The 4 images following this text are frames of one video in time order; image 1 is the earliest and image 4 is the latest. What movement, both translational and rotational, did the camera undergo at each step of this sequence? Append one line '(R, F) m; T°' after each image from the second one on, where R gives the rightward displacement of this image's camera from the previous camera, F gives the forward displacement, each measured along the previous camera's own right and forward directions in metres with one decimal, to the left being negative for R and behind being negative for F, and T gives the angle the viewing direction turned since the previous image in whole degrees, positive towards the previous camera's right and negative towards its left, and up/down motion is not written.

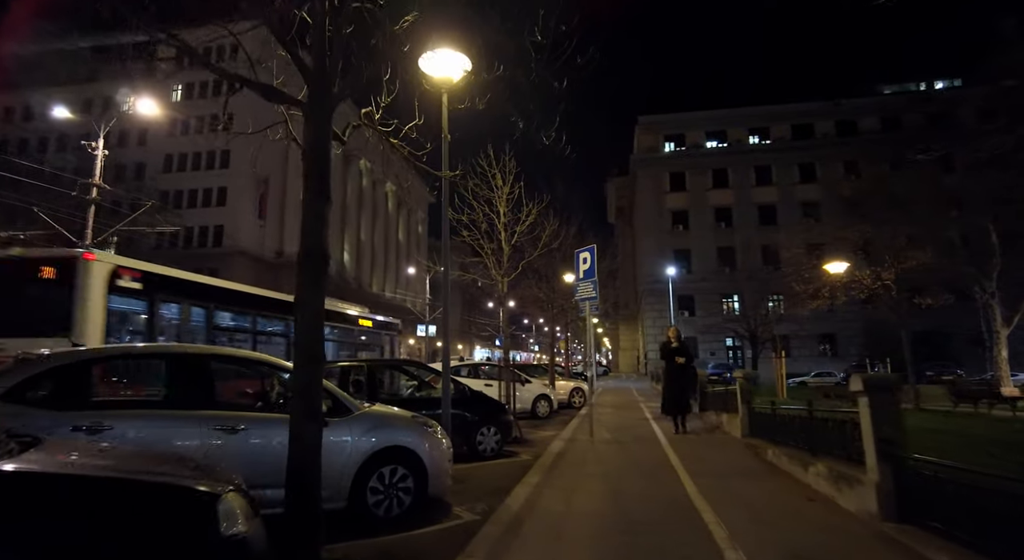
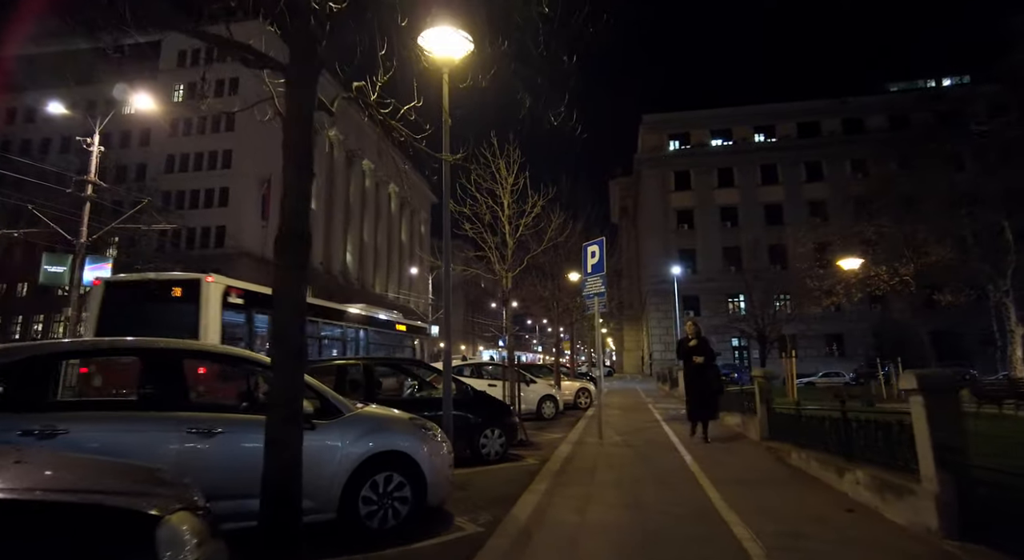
(0.0, +0.5) m; 0°
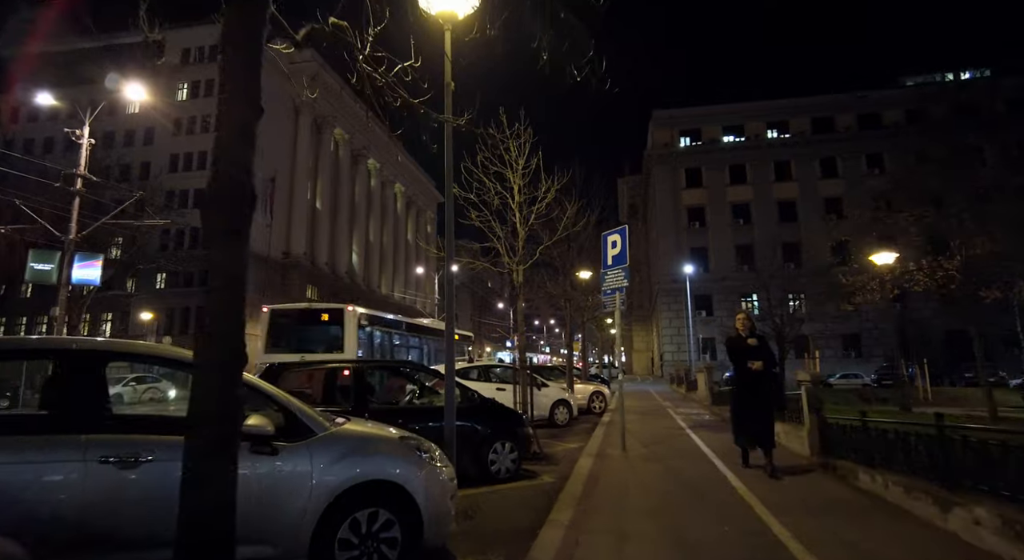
(-0.1, +1.1) m; -1°
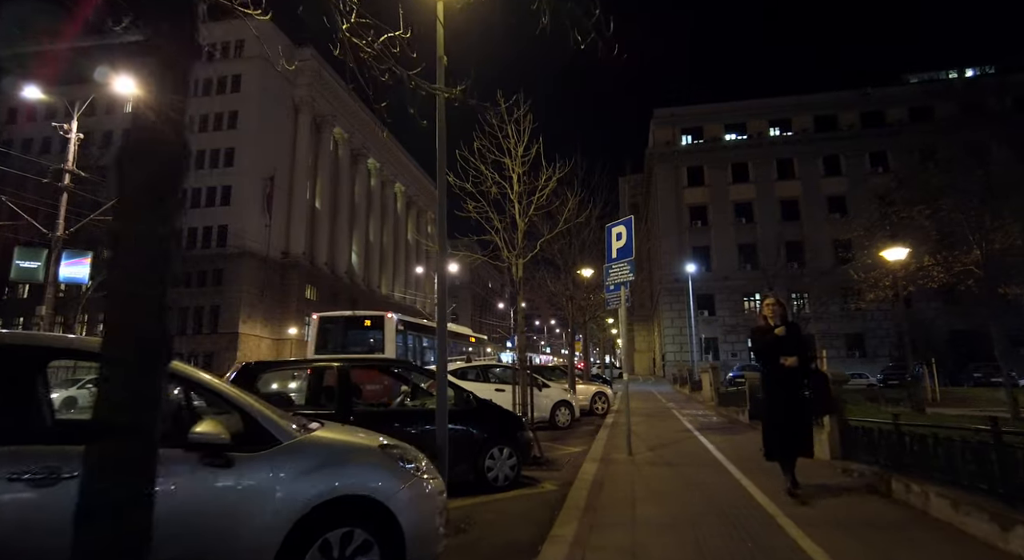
(0.0, +0.5) m; 0°
